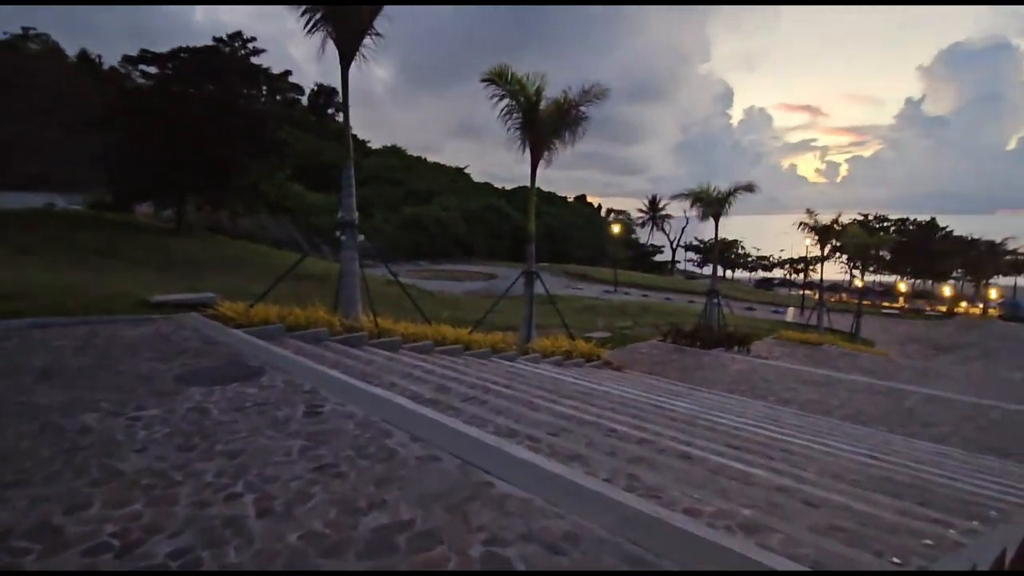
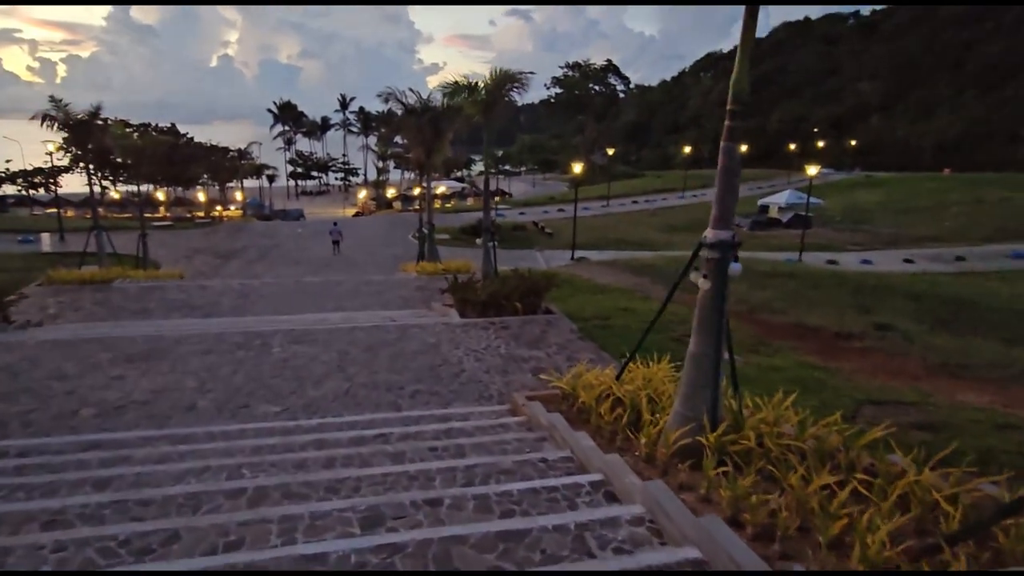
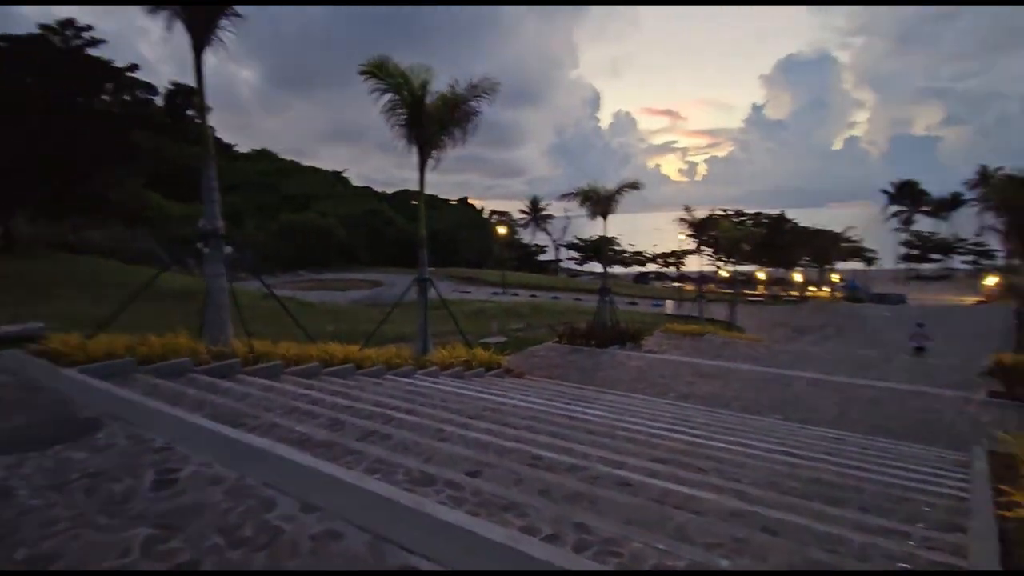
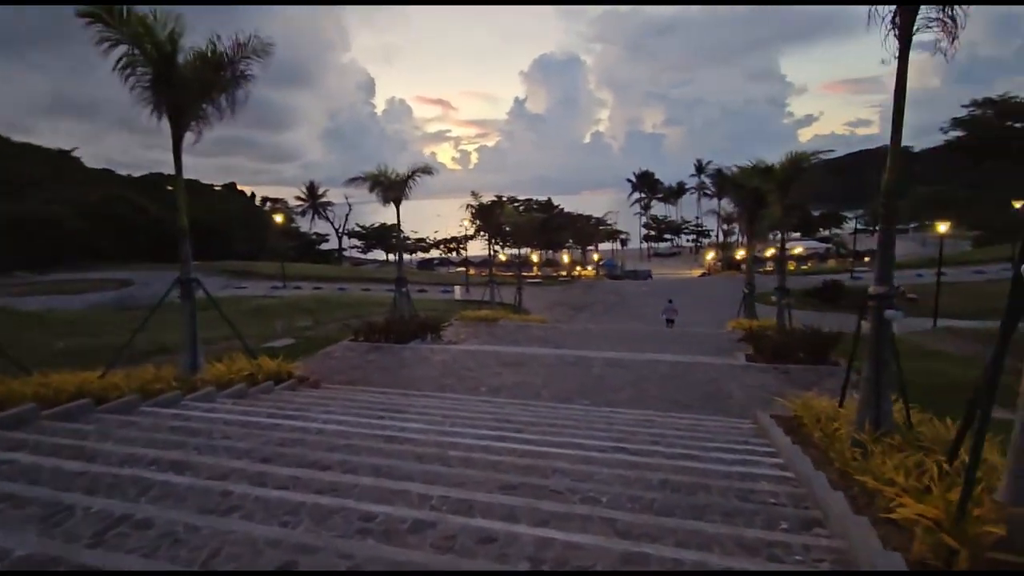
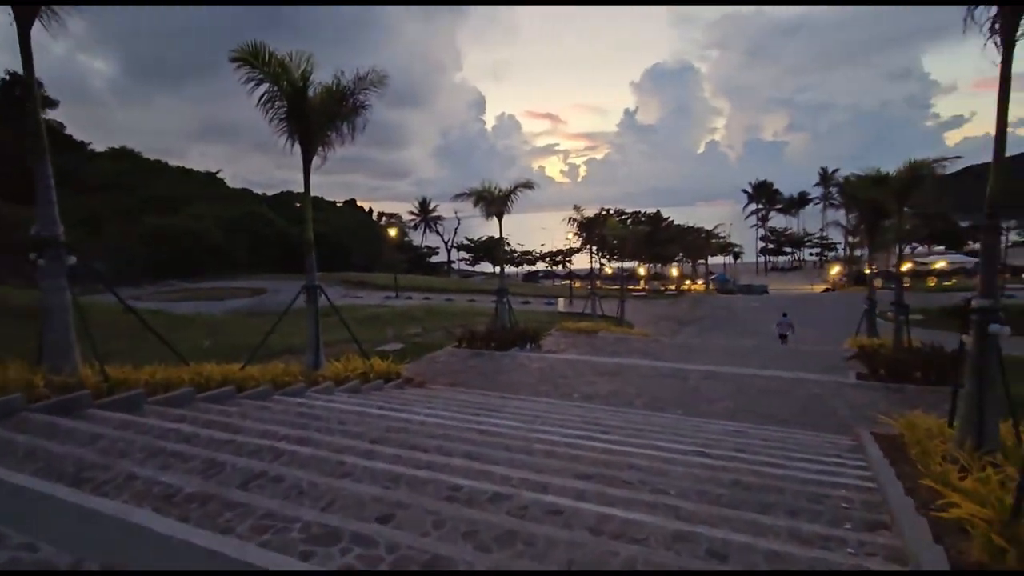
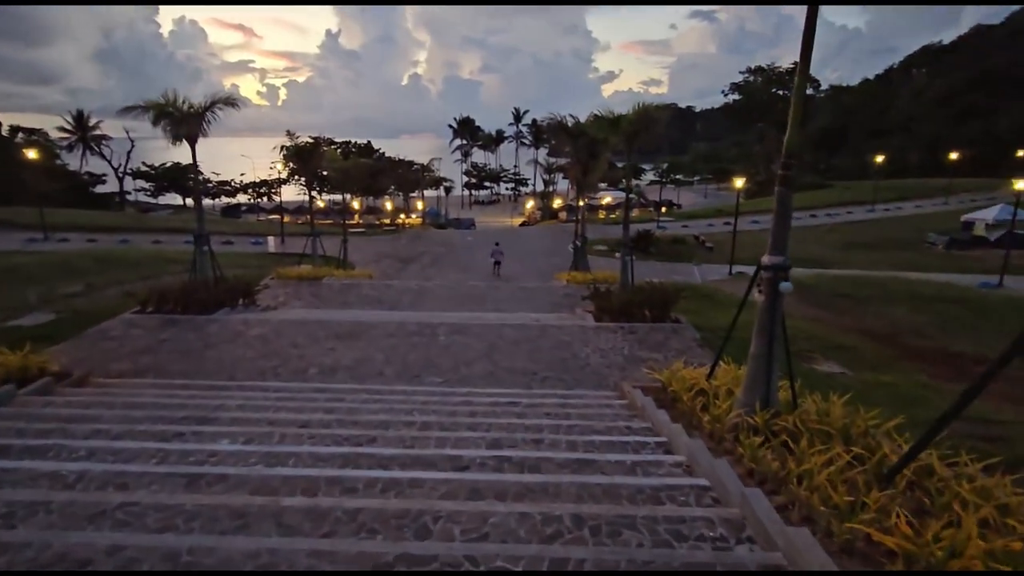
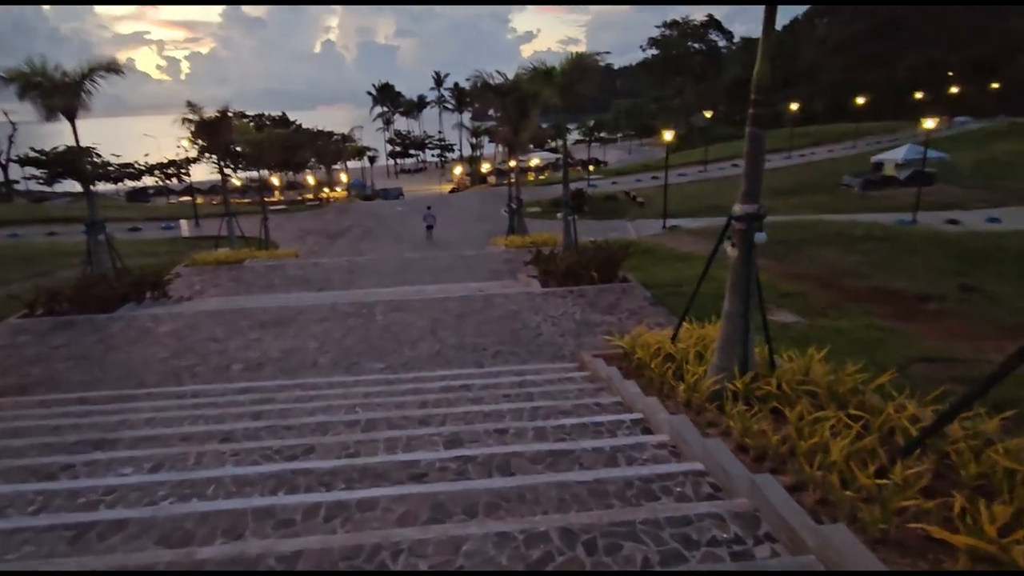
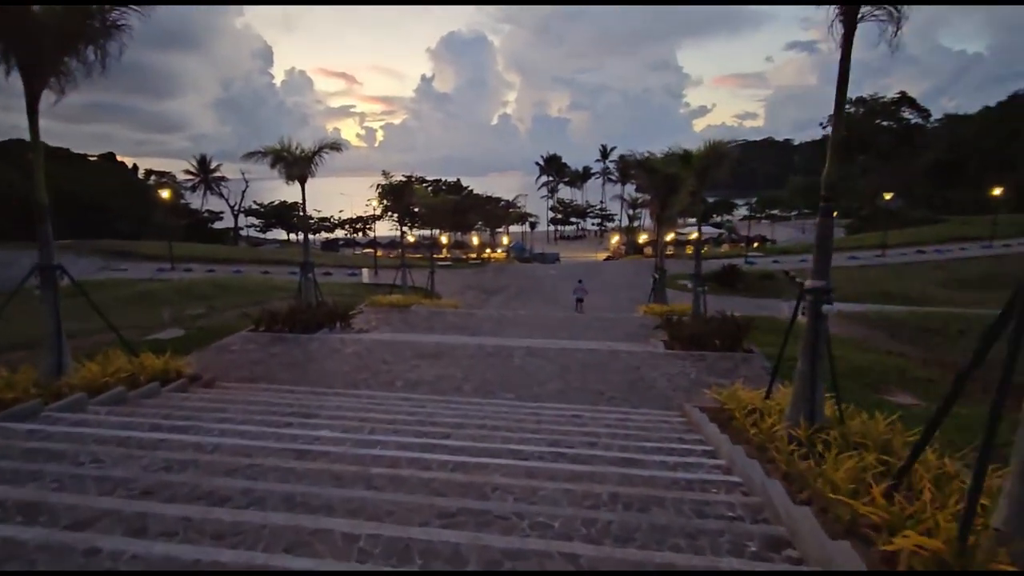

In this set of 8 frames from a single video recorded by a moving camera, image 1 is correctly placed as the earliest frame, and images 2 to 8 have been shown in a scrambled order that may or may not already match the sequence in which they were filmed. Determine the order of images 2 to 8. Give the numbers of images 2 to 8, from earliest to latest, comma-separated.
3, 5, 4, 8, 6, 7, 2
